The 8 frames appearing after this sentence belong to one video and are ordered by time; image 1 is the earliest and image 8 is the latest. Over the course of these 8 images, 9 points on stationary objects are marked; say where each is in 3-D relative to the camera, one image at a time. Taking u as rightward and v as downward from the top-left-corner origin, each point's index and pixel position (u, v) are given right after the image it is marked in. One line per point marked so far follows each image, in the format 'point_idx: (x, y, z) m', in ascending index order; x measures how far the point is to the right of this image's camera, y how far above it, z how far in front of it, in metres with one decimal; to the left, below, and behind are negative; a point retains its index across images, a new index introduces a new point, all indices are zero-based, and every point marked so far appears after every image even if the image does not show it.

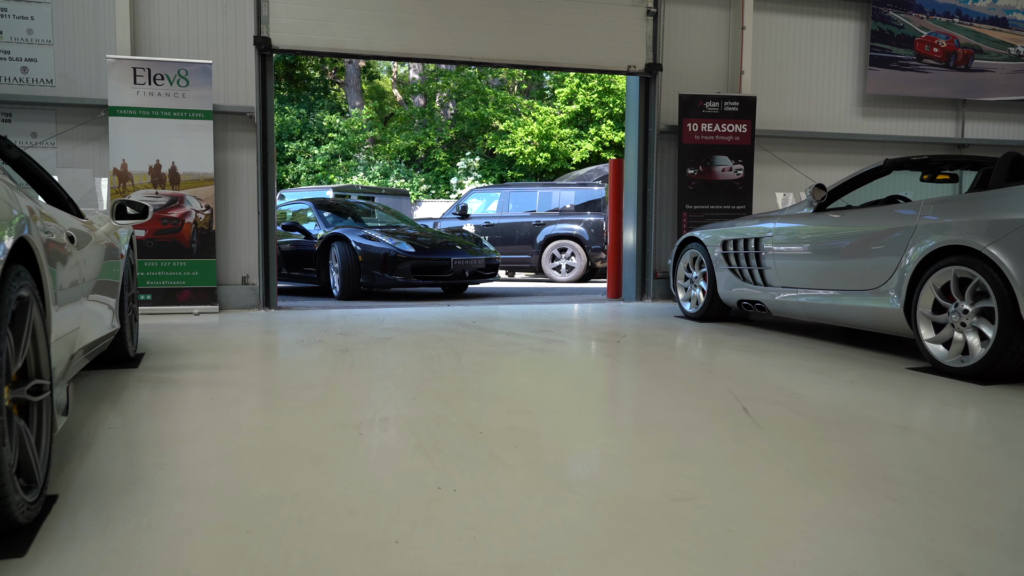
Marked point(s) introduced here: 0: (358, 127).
0: (-2.9, +3.0, +15.8) m
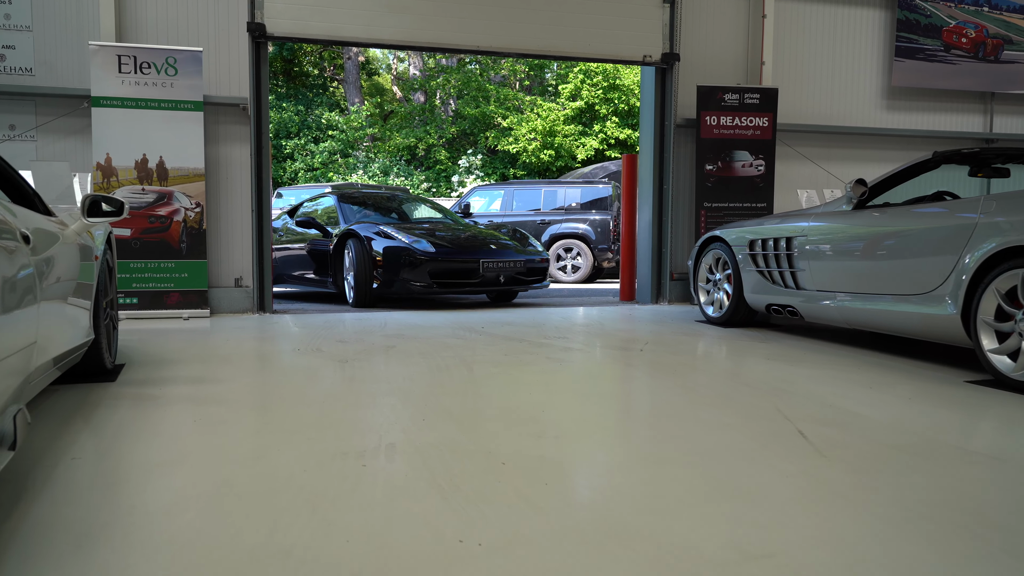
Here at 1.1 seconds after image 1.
0: (-2.9, +3.0, +15.5) m
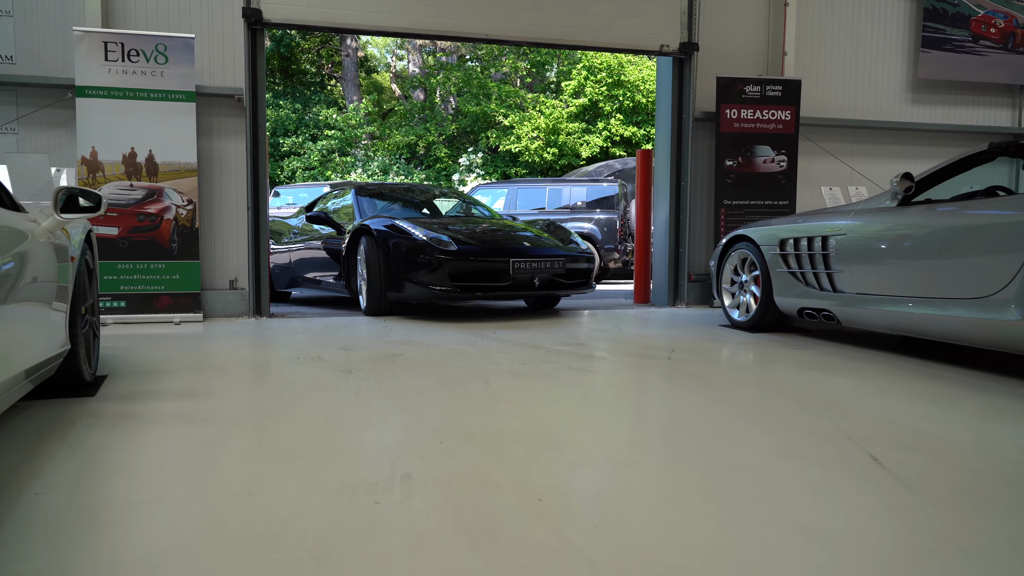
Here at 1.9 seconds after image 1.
0: (-2.8, +3.0, +15.1) m
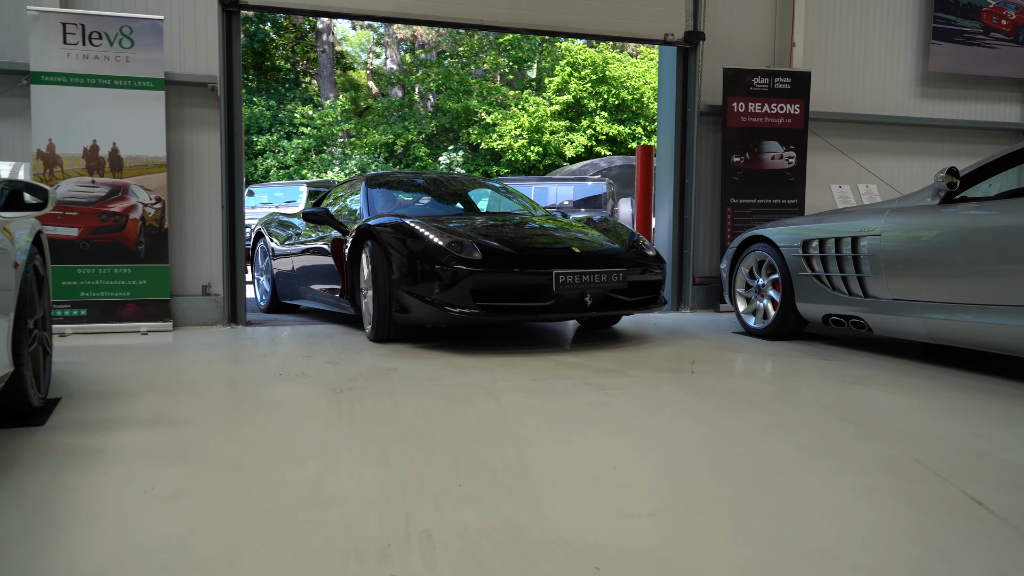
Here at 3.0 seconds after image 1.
0: (-3.1, +3.0, +14.7) m
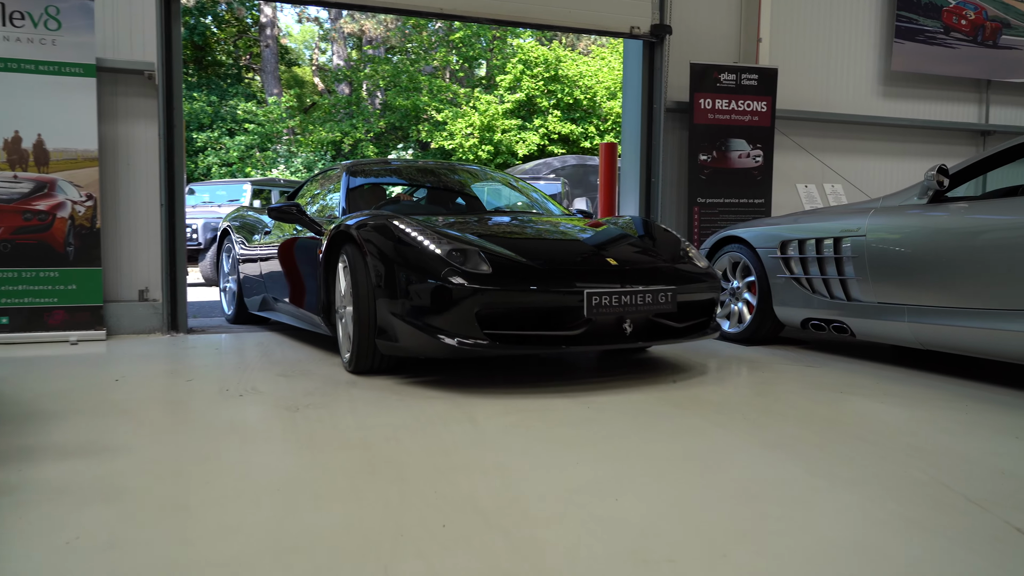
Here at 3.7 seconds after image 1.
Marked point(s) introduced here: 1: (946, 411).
0: (-4.0, +2.9, +14.2) m
1: (+1.5, -0.4, +2.8) m
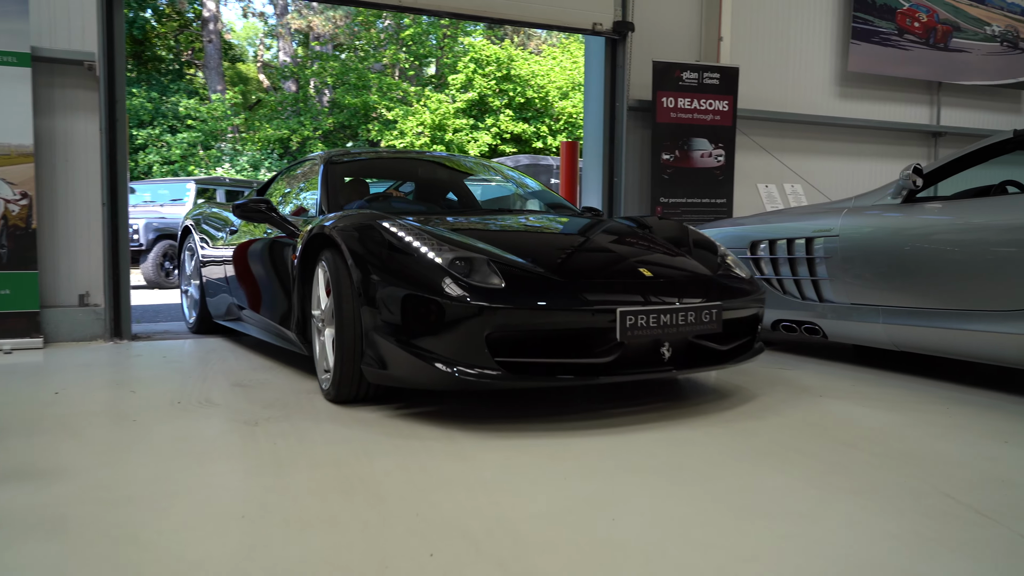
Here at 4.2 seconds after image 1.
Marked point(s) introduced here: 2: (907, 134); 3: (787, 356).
0: (-4.8, +2.9, +13.8) m
1: (+1.4, -0.4, +2.8) m
2: (+3.4, +1.3, +7.2) m
3: (+1.4, -0.3, +4.2) m
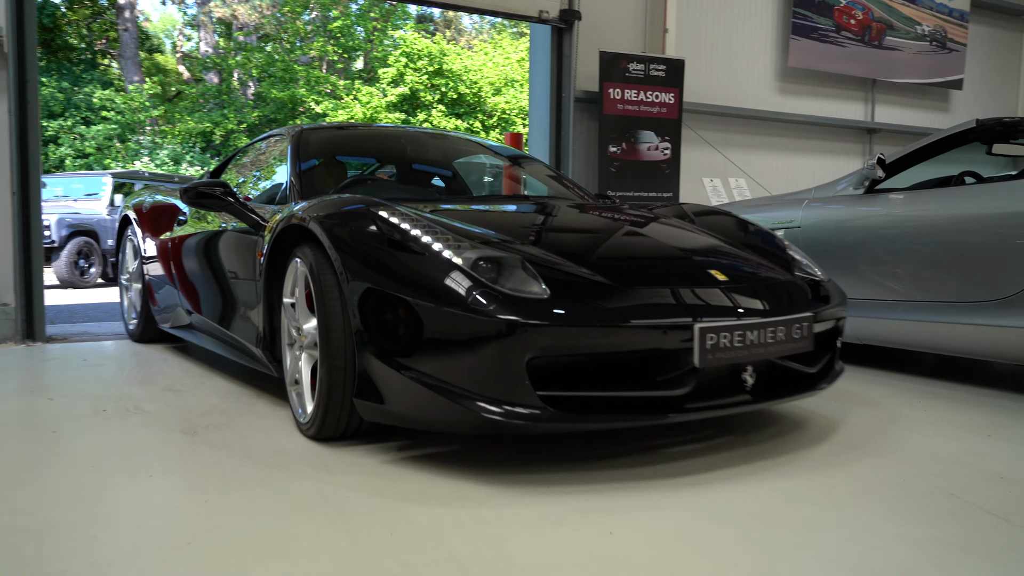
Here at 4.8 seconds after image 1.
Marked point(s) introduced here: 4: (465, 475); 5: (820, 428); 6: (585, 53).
0: (-5.8, +2.9, +13.1) m
1: (+1.3, -0.4, +2.7) m
2: (+2.9, +1.4, +7.3) m
3: (+1.1, -0.3, +4.1) m
4: (-0.1, -0.4, +1.9) m
5: (+0.9, -0.4, +2.4) m
6: (+0.5, +1.6, +5.6) m
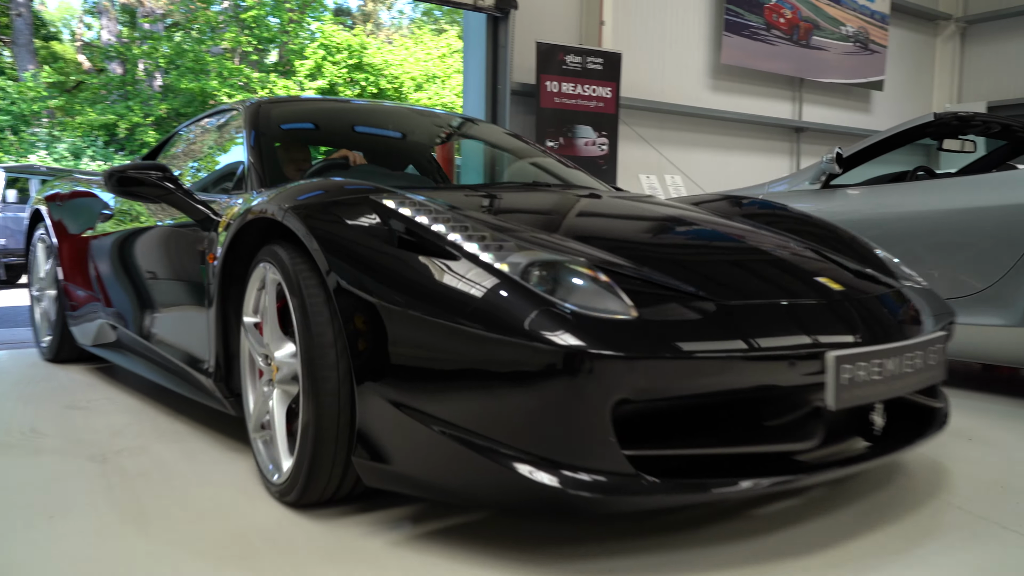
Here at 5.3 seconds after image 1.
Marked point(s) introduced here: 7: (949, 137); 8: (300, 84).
0: (-7.0, +2.9, +12.3) m
1: (+1.1, -0.4, +2.6) m
2: (+2.3, +1.4, +7.3) m
3: (+0.8, -0.3, +4.0) m
4: (-0.1, -0.4, +1.7) m
5: (+0.8, -0.4, +2.2) m
6: (0.0, +1.6, +5.4) m
7: (+1.8, +0.6, +3.4) m
8: (-3.3, +3.3, +13.4) m
